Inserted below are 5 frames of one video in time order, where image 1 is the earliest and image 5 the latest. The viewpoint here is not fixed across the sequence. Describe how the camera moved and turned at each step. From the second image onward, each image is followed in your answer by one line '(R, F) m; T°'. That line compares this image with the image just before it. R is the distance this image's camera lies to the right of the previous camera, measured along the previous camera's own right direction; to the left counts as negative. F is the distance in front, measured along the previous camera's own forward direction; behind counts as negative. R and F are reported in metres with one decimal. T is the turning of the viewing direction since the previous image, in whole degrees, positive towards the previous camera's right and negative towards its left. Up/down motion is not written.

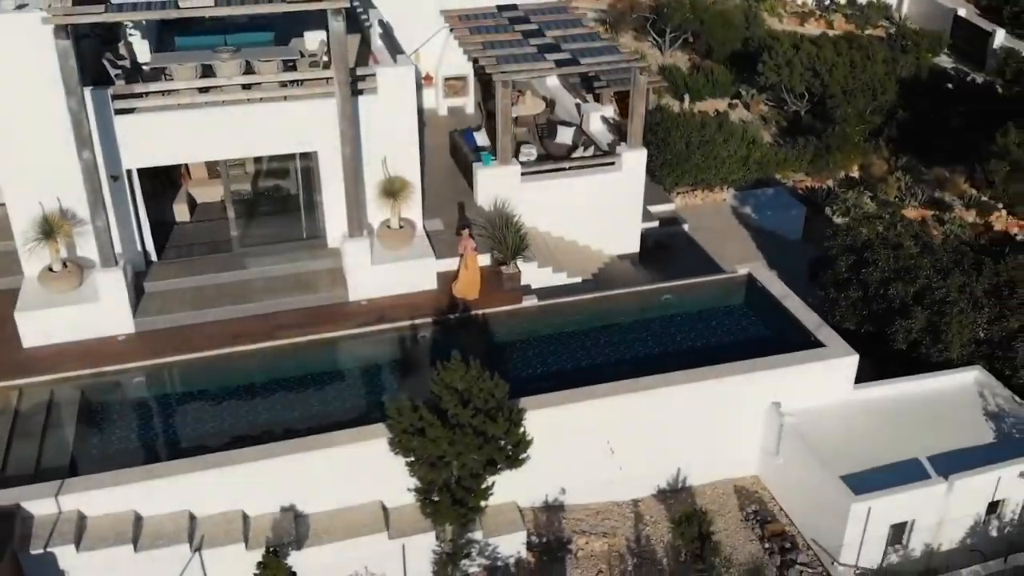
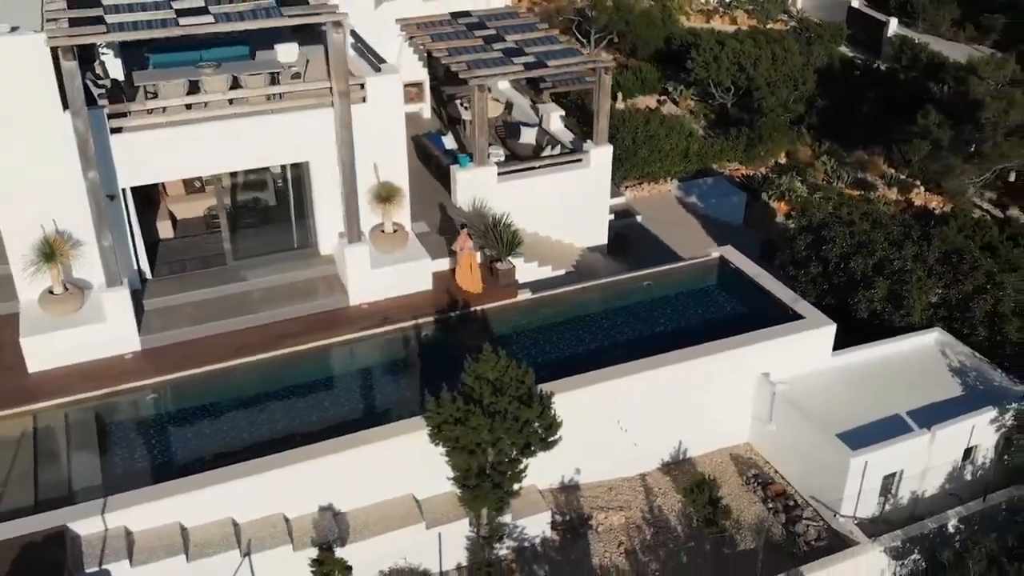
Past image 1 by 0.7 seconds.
(-0.8, -0.3) m; +6°
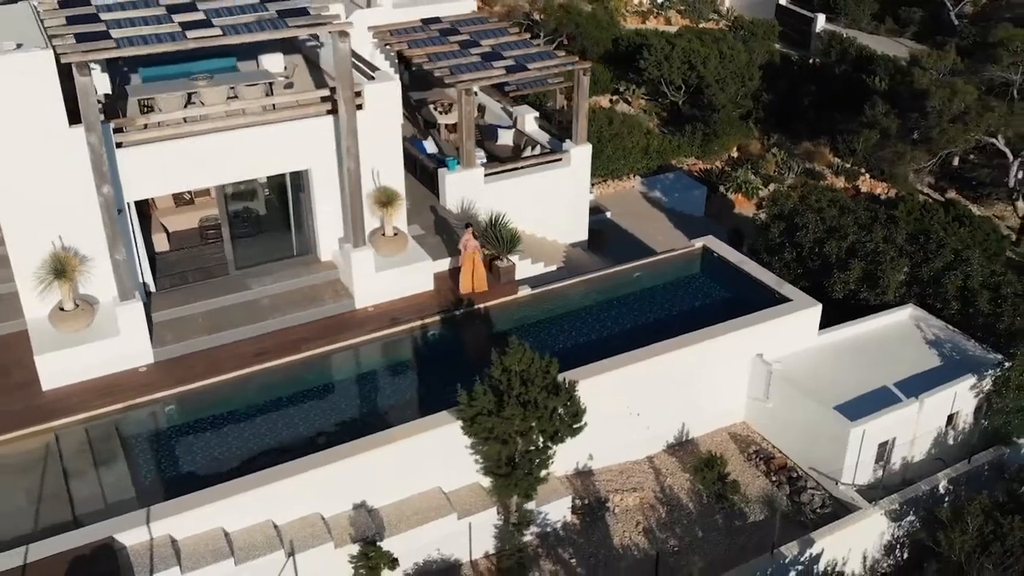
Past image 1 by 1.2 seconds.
(-0.6, -0.2) m; +5°
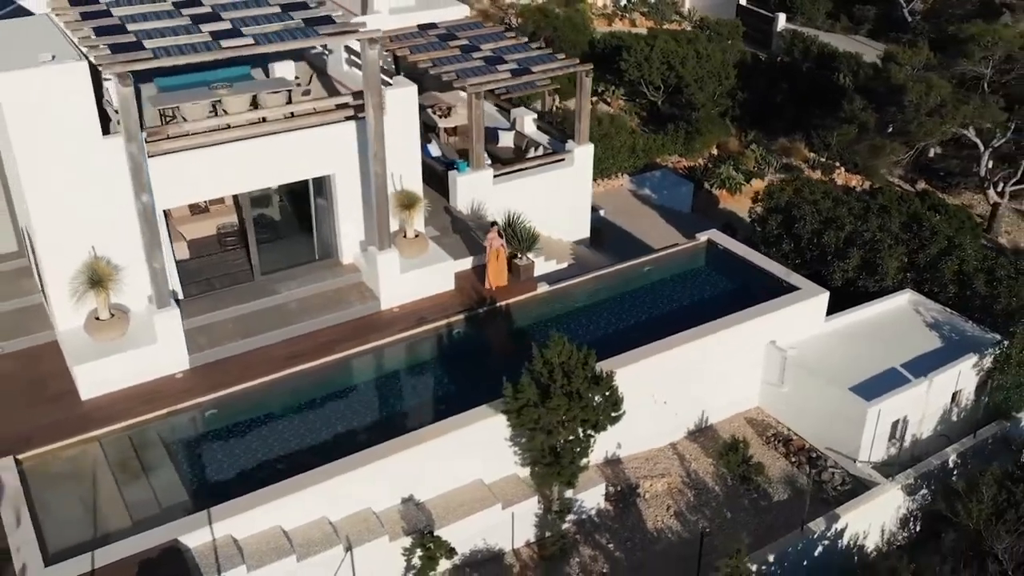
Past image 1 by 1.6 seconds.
(-0.6, -0.2) m; +3°
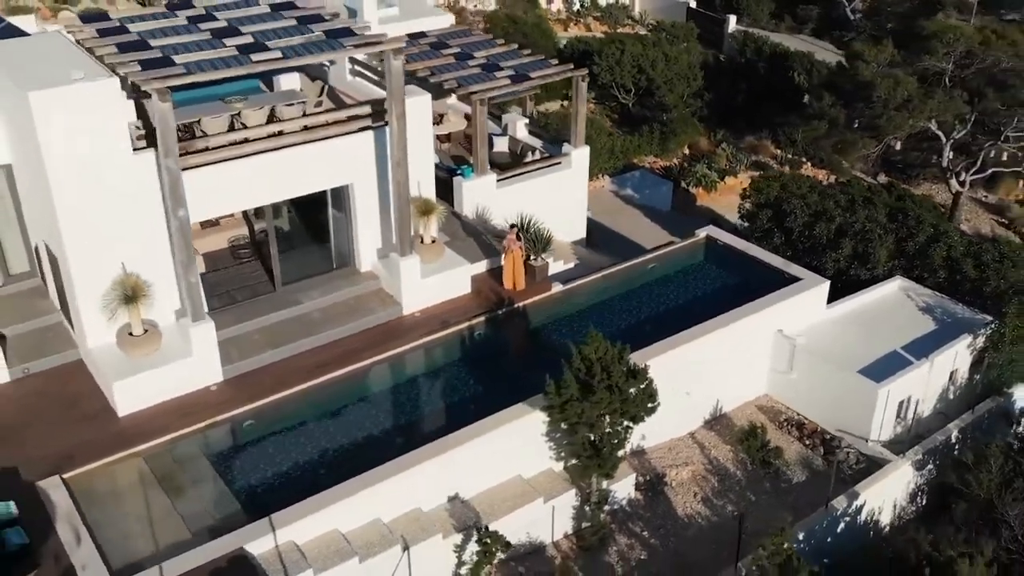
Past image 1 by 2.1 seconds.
(-0.7, -0.2) m; +4°
